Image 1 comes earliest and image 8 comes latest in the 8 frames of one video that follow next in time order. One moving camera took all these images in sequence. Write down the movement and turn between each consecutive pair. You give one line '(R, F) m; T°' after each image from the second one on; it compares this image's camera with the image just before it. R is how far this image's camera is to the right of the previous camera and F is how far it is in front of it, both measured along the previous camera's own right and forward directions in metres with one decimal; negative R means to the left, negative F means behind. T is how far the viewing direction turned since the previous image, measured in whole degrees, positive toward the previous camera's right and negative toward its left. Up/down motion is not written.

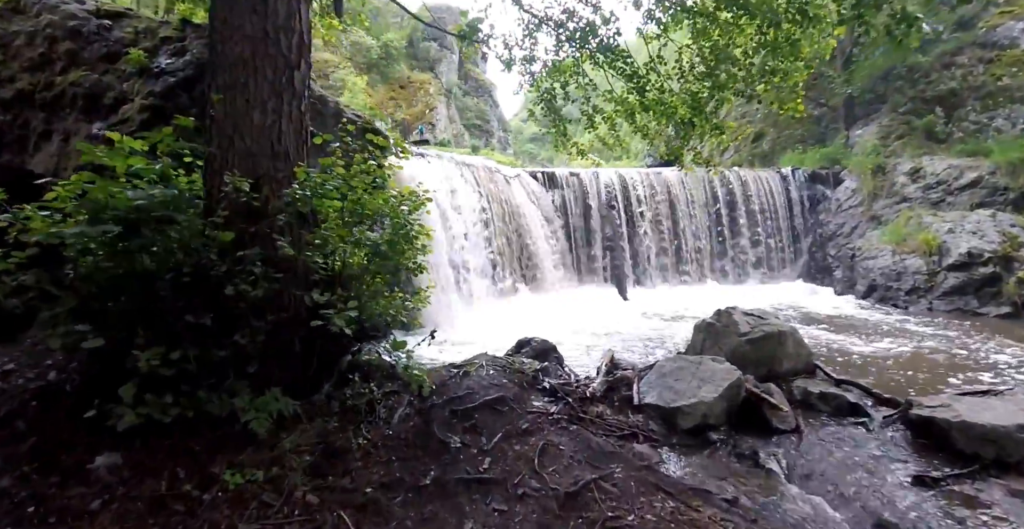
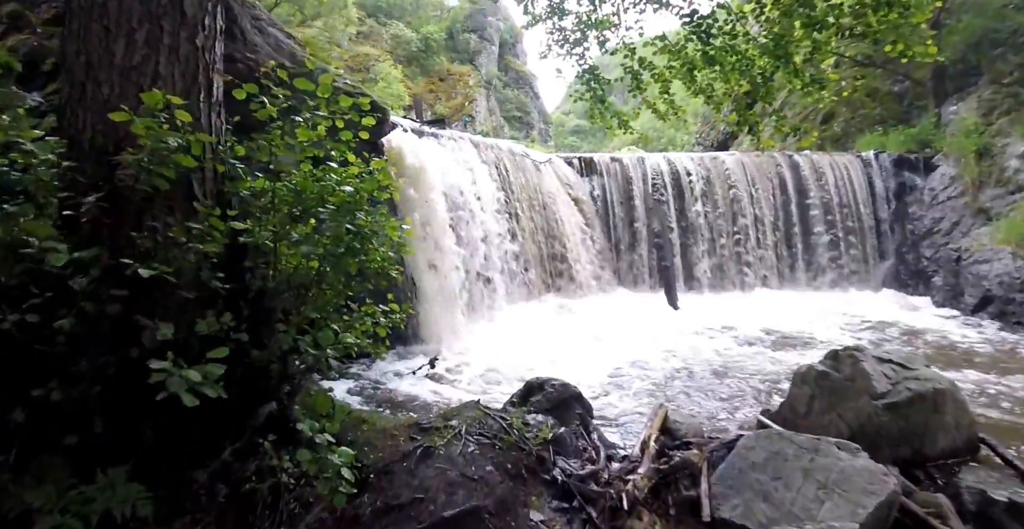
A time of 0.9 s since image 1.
(+0.2, +1.4) m; -4°
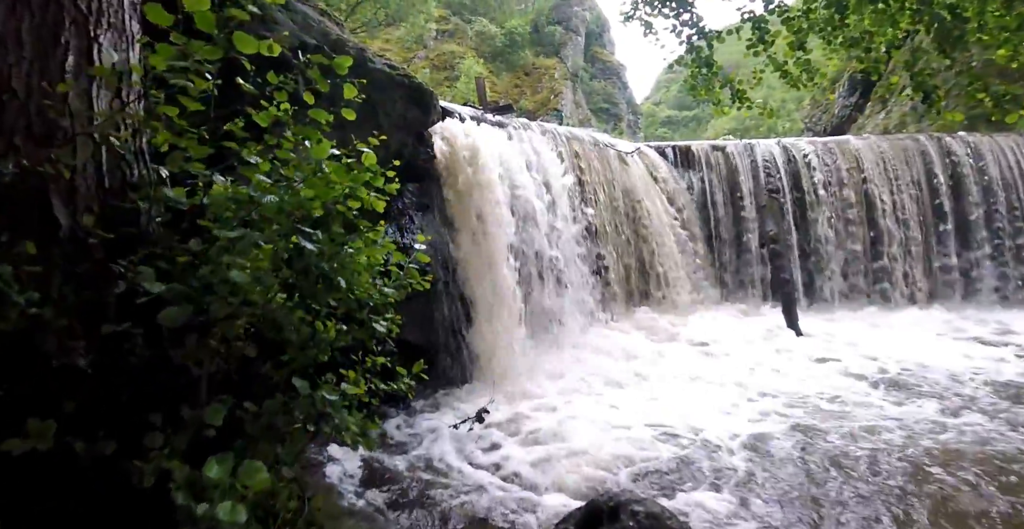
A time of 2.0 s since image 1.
(+0.1, +1.1) m; -9°
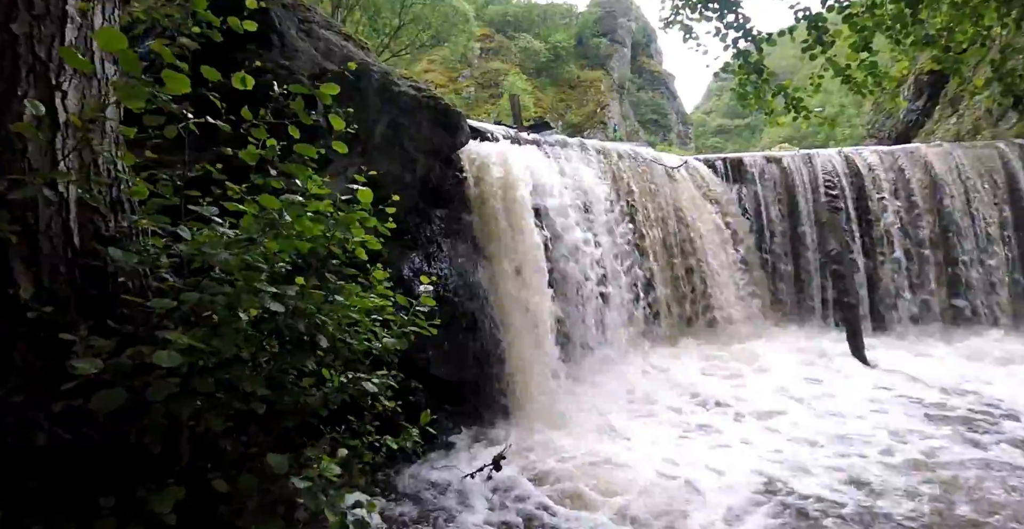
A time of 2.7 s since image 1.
(+0.1, +0.3) m; -5°
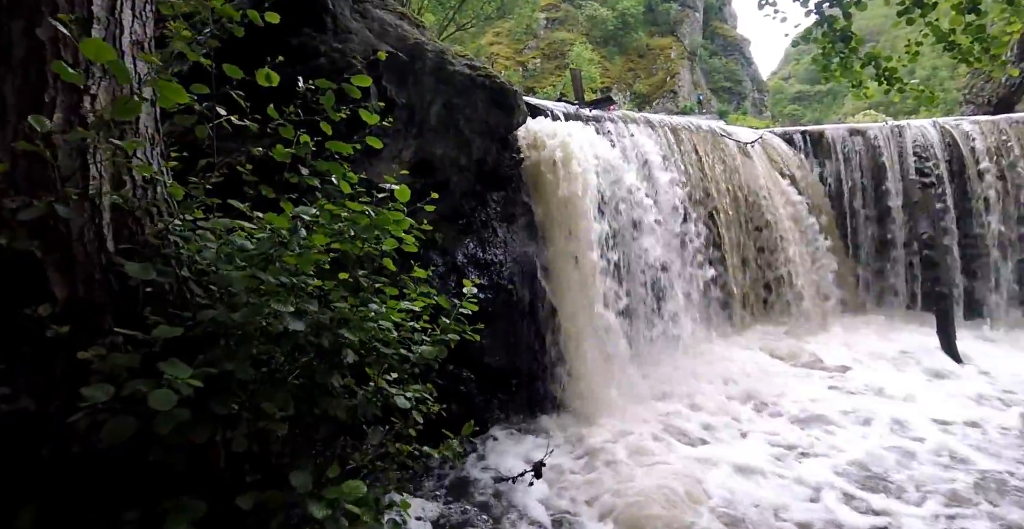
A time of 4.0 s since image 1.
(+0.1, +0.1) m; -6°
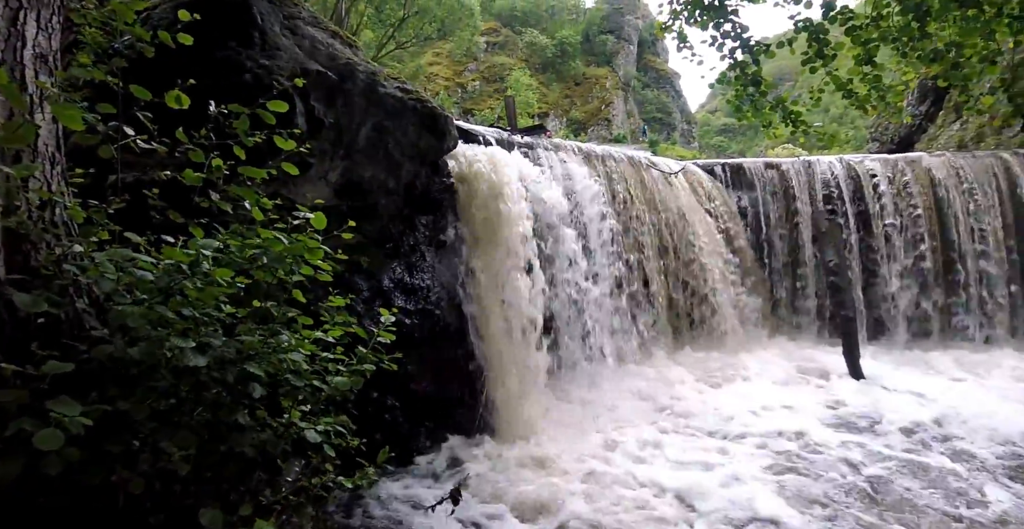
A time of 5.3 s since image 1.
(+0.1, 0.0) m; +6°
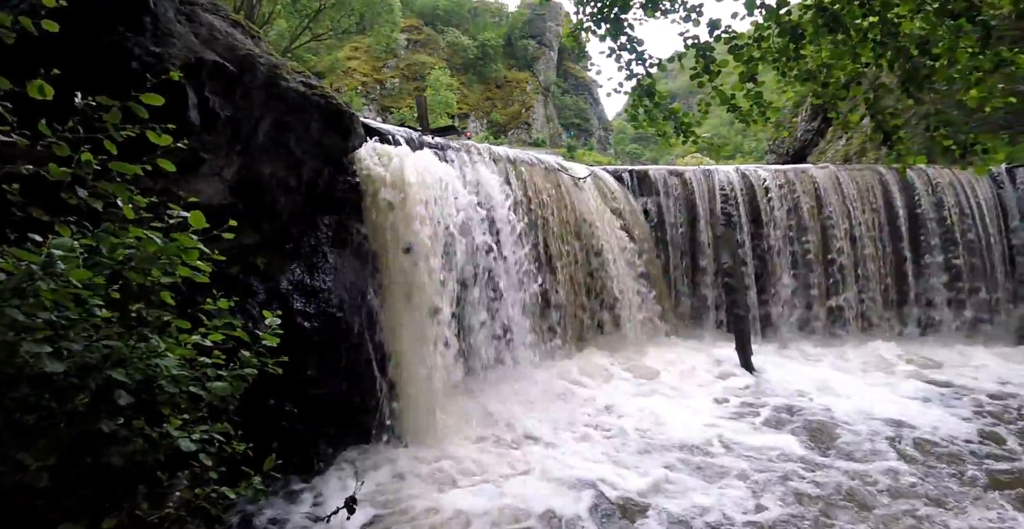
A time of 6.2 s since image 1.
(+0.1, 0.0) m; +8°
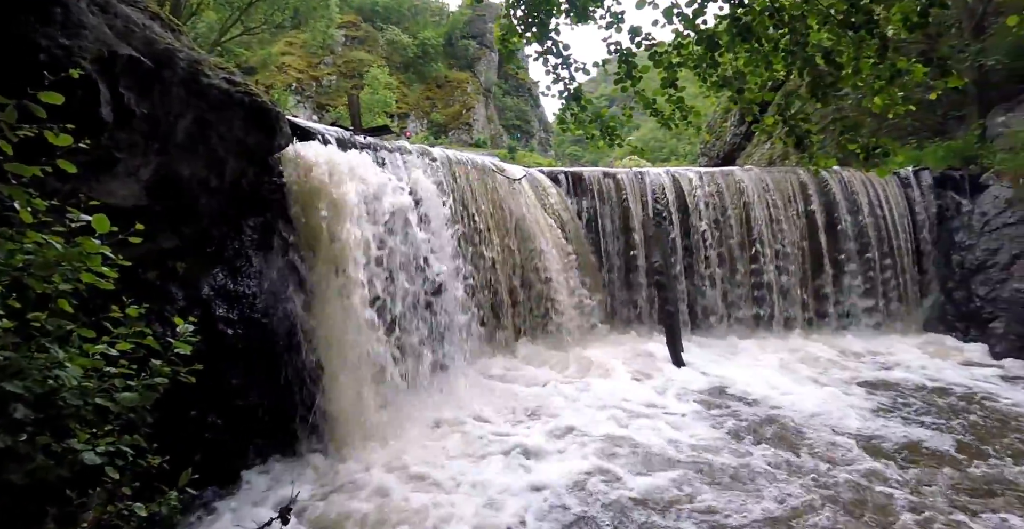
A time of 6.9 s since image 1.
(+0.1, 0.0) m; +6°
